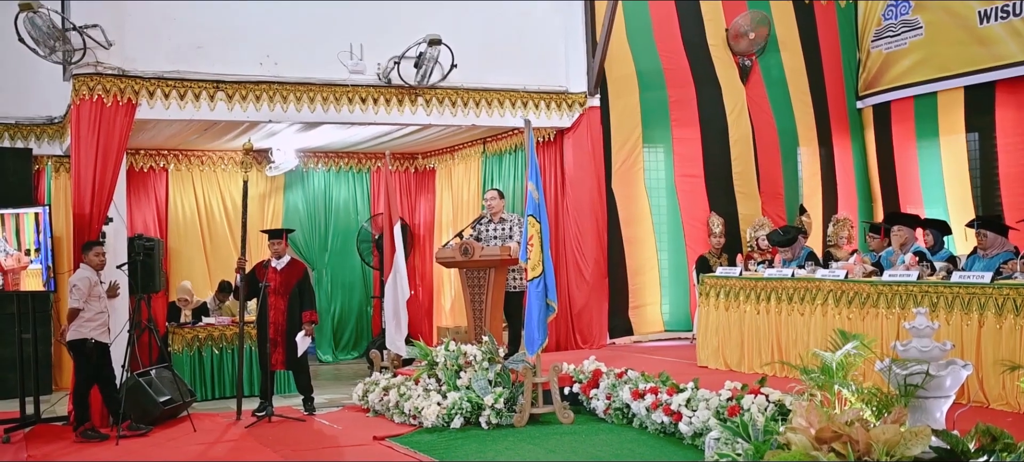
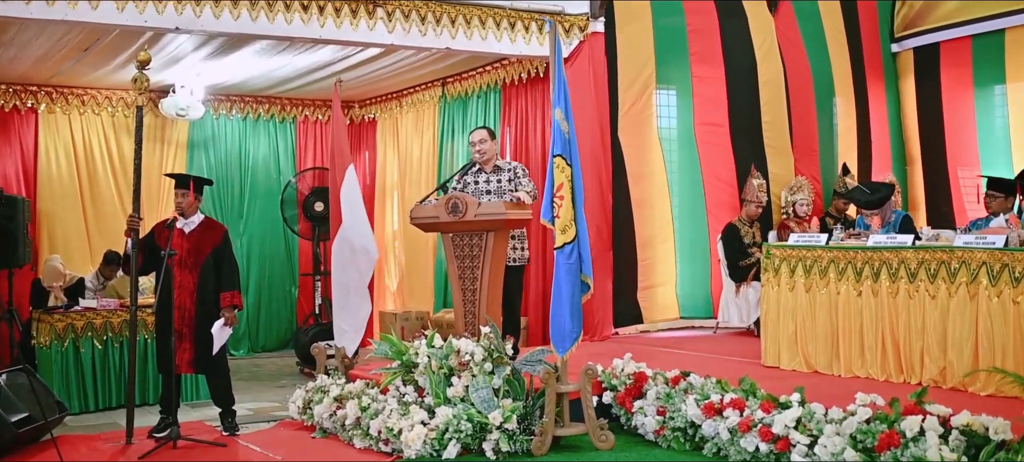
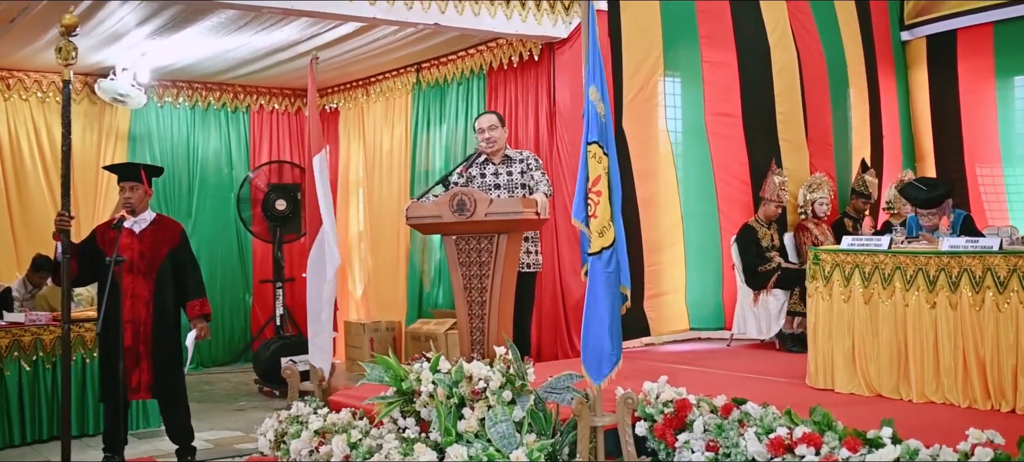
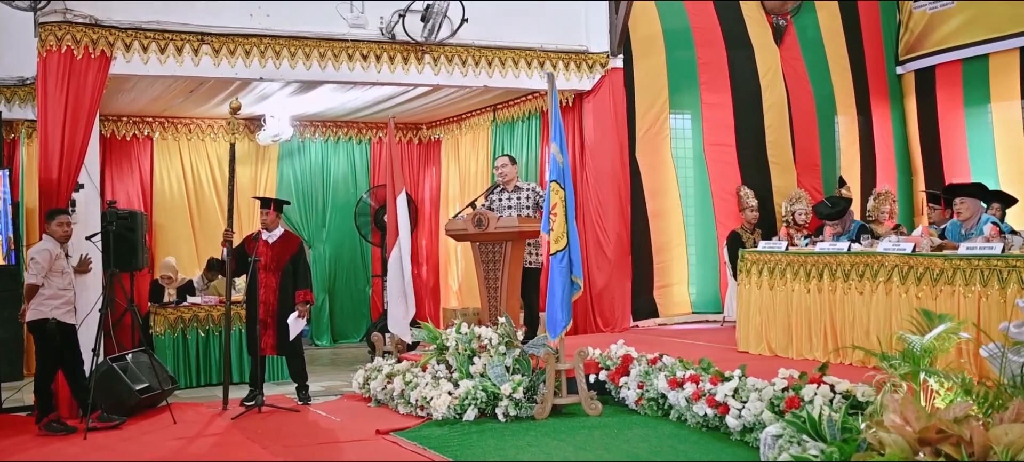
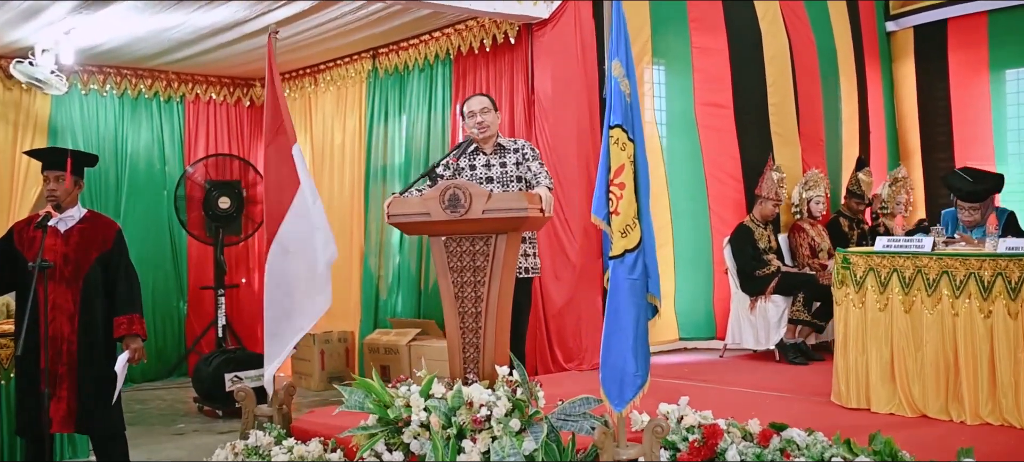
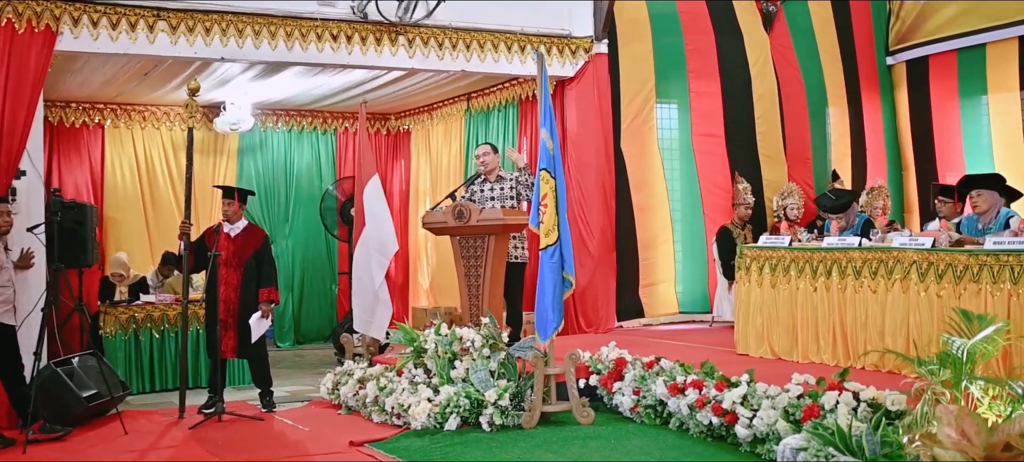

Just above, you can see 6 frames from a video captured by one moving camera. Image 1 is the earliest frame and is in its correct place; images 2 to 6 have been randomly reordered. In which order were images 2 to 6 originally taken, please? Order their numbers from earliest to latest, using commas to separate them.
4, 6, 2, 3, 5
